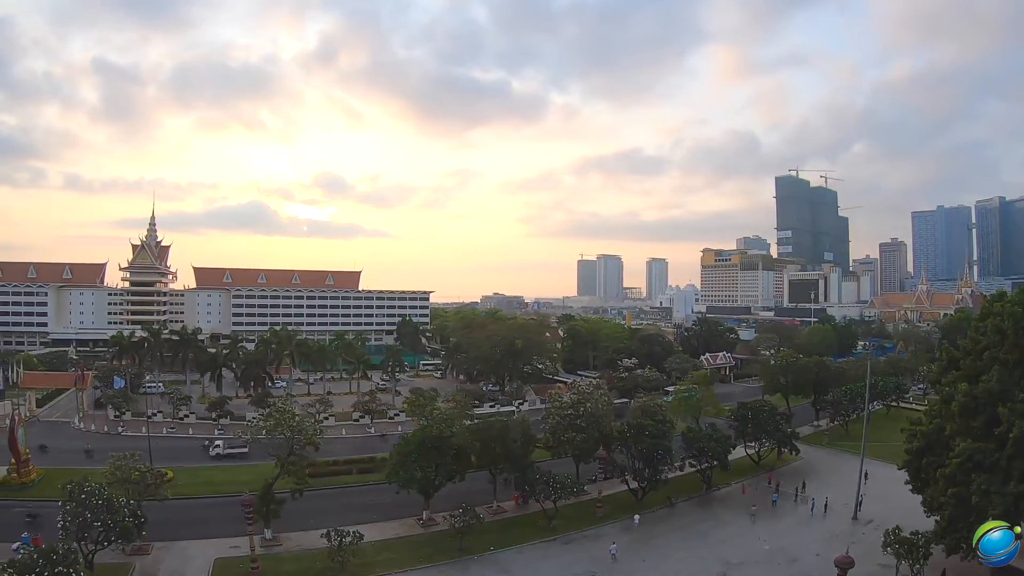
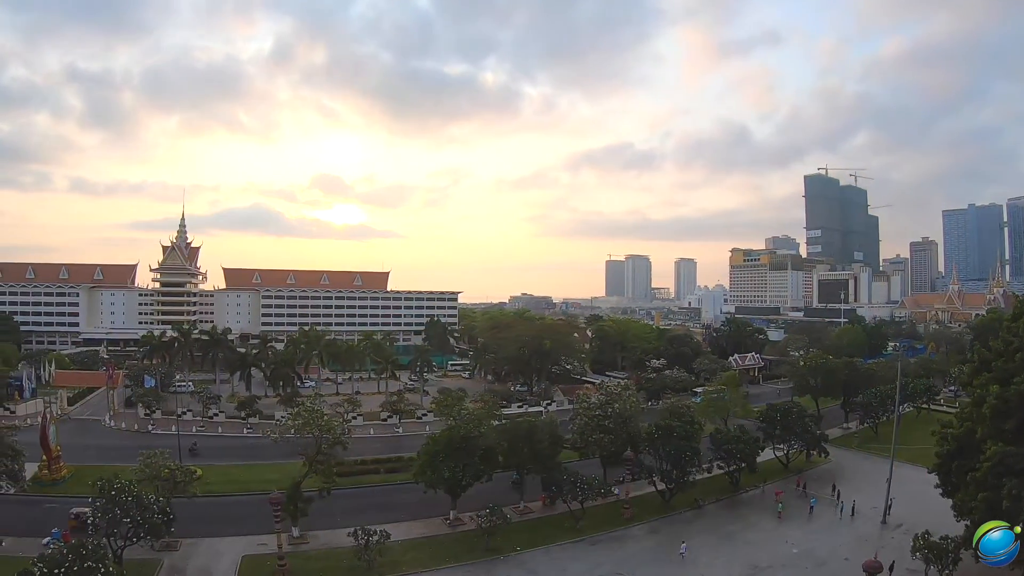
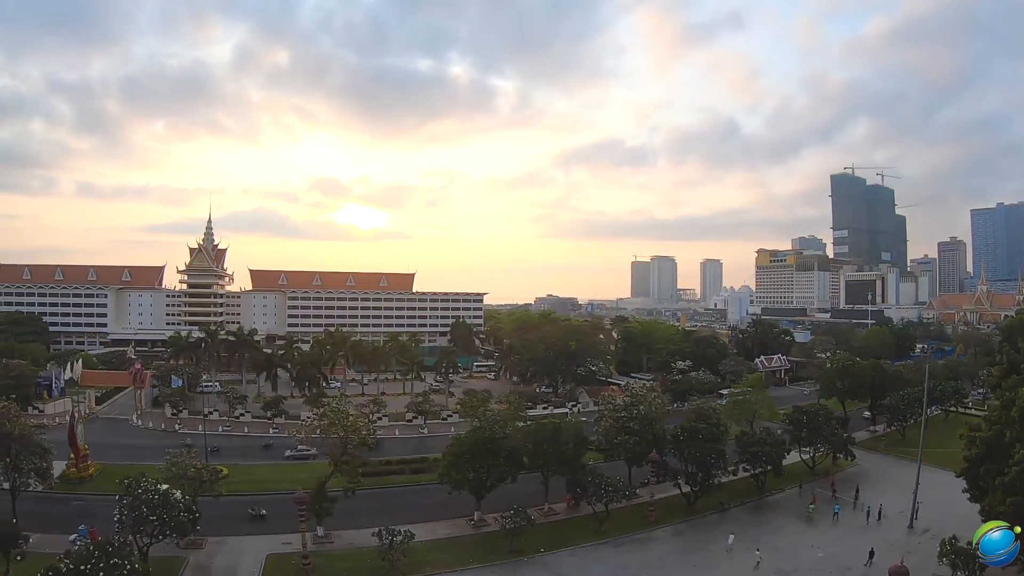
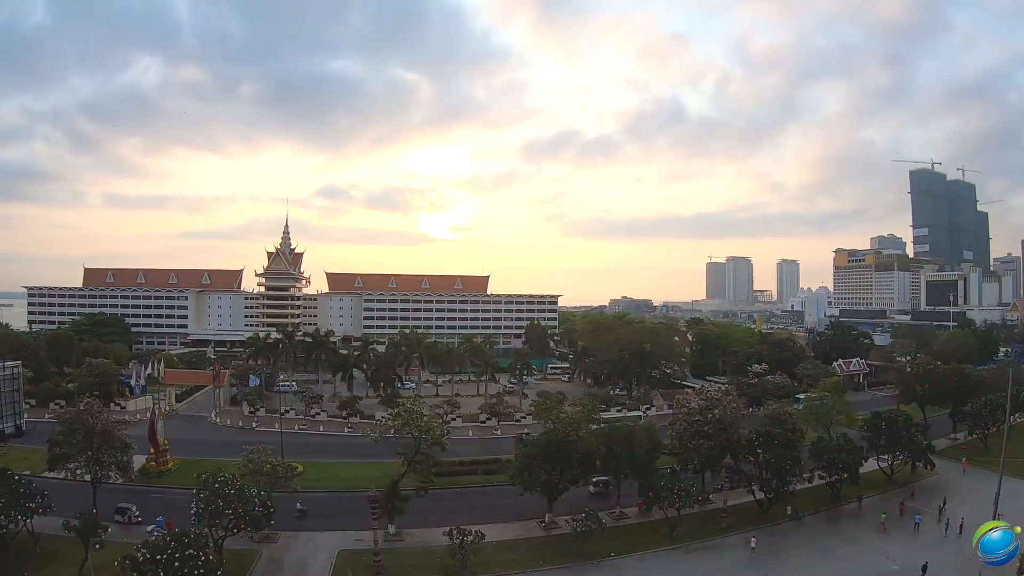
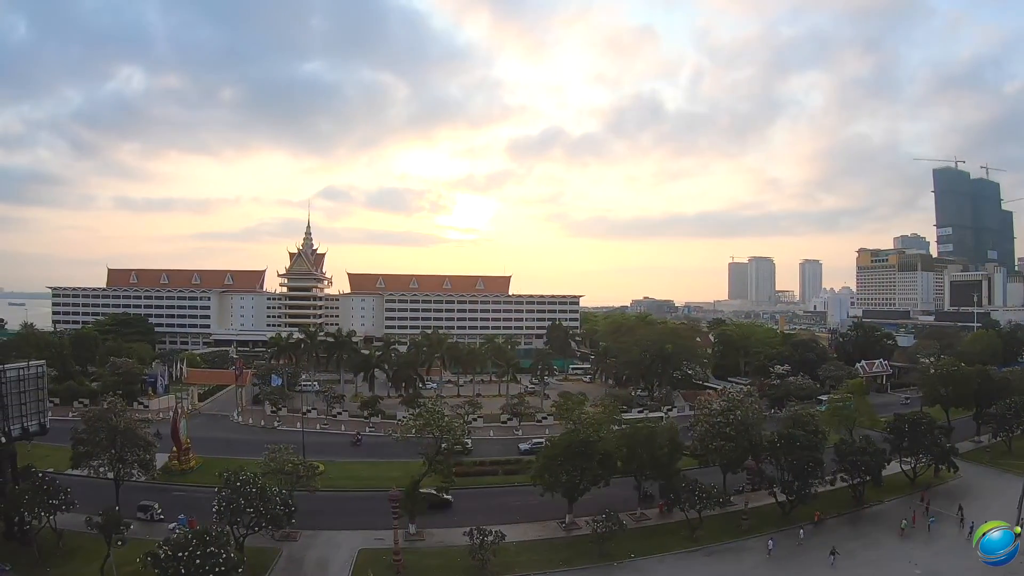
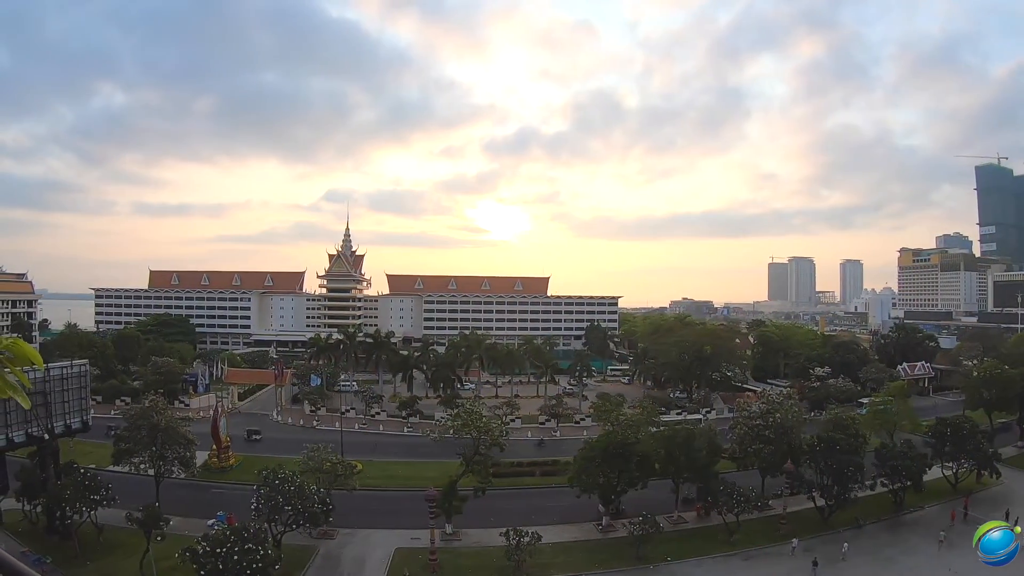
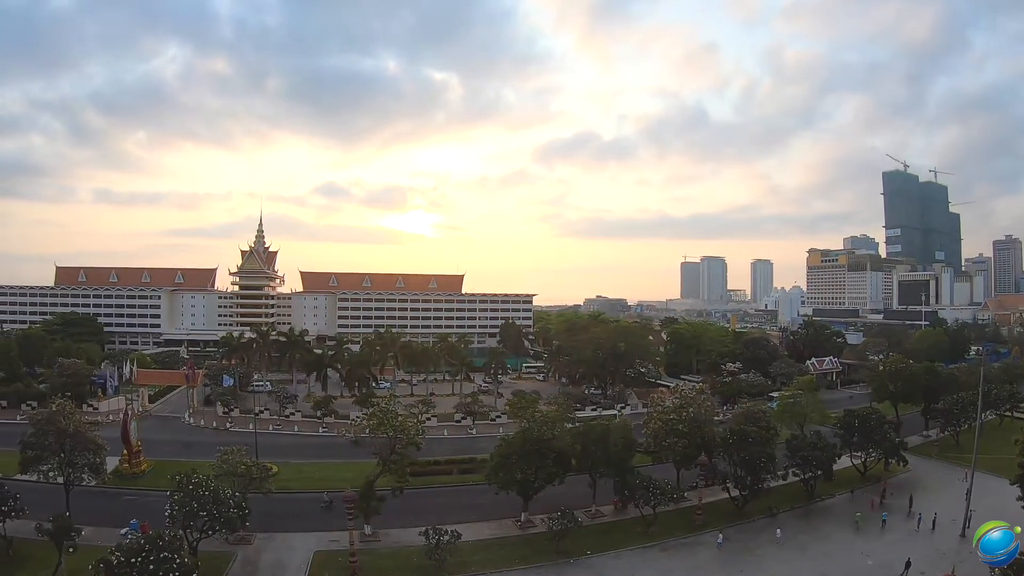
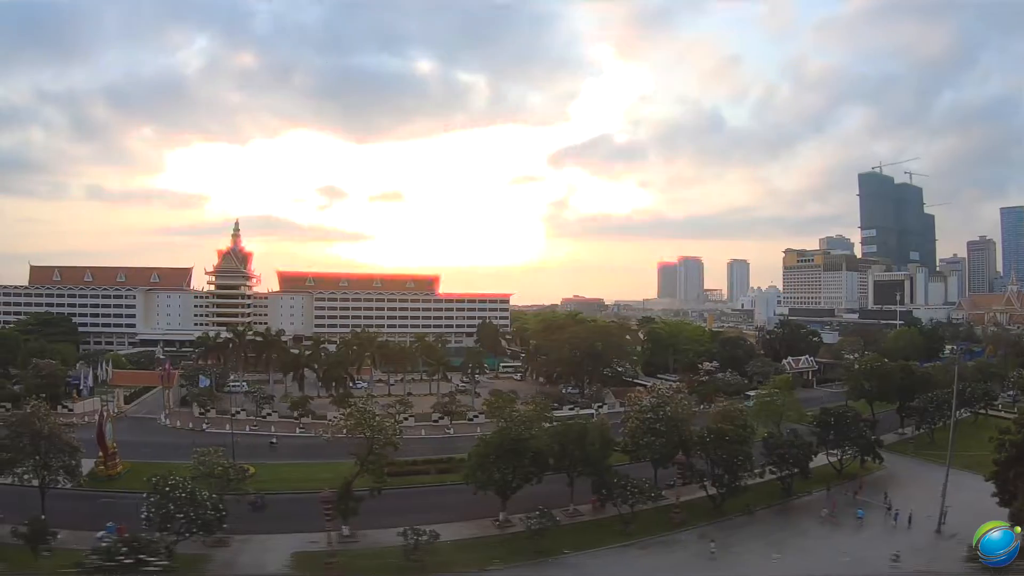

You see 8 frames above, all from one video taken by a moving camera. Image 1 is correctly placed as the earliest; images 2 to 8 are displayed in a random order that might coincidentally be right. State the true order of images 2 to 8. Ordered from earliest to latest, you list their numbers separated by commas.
2, 3, 8, 7, 4, 5, 6
